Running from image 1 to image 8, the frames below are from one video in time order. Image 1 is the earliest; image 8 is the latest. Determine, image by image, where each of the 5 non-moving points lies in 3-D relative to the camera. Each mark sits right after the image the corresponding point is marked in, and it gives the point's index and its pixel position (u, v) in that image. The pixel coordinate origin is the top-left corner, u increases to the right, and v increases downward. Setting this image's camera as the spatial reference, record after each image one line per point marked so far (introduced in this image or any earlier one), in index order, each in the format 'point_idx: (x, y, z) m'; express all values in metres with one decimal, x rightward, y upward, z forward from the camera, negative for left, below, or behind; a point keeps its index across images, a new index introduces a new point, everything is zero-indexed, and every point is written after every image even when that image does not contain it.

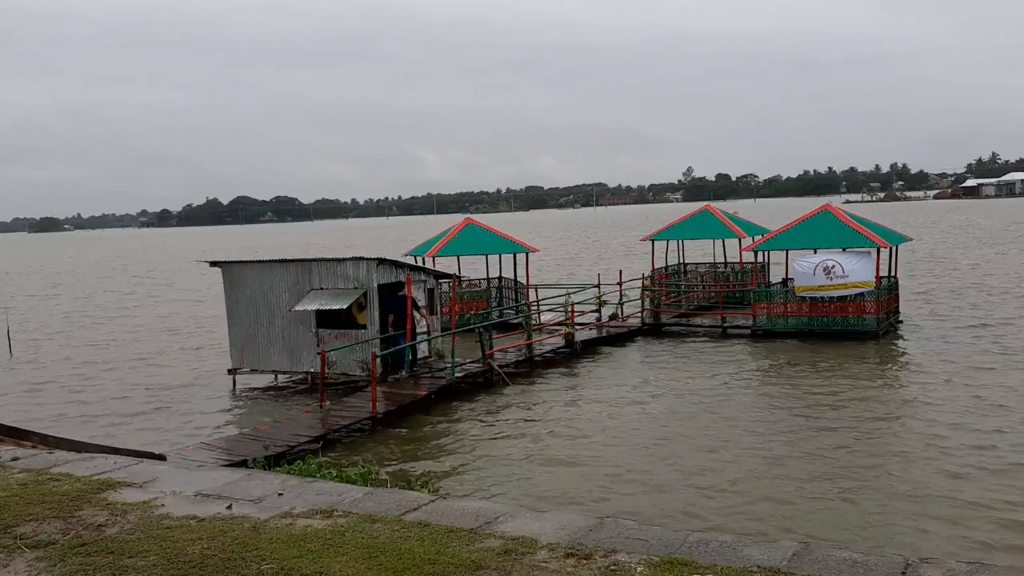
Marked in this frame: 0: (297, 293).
0: (-4.4, -0.1, +18.2) m
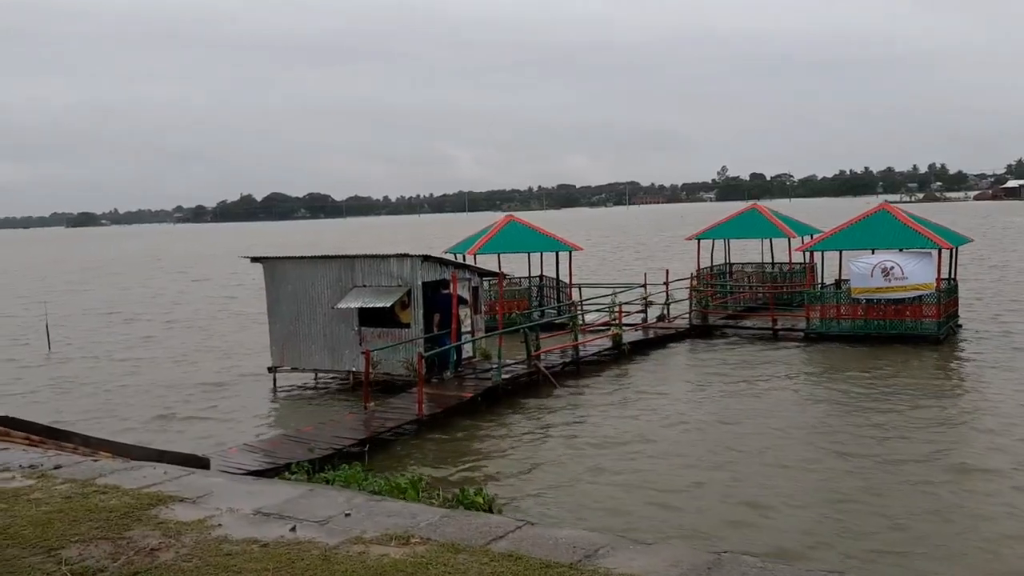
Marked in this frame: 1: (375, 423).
0: (-3.5, 0.0, +17.8) m
1: (-2.2, -2.1, +14.1) m
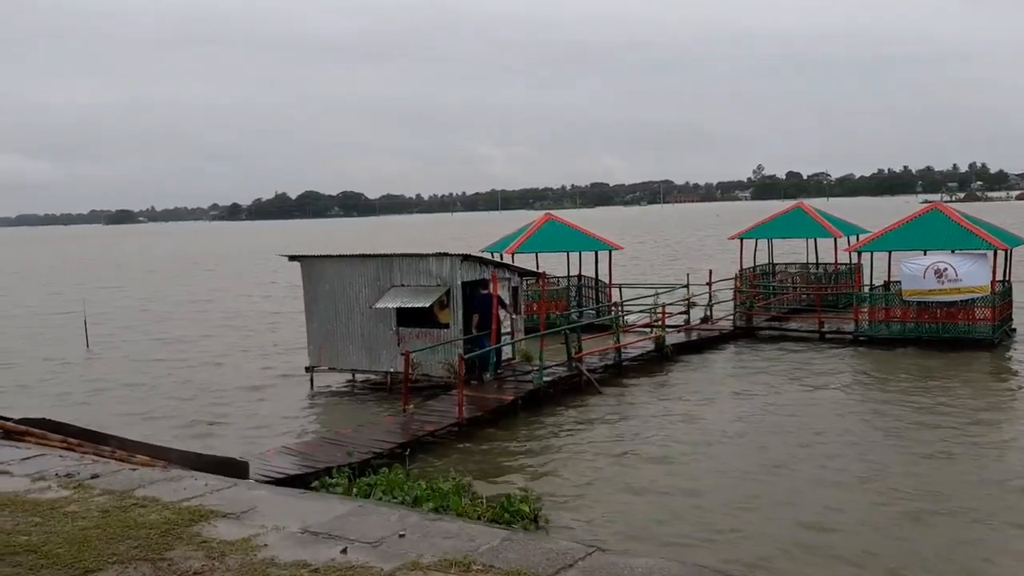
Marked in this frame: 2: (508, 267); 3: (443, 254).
0: (-2.7, 0.0, +17.5) m
1: (-1.5, -2.1, +13.8) m
2: (-0.1, +0.4, +17.4) m
3: (-1.3, +0.7, +16.8) m
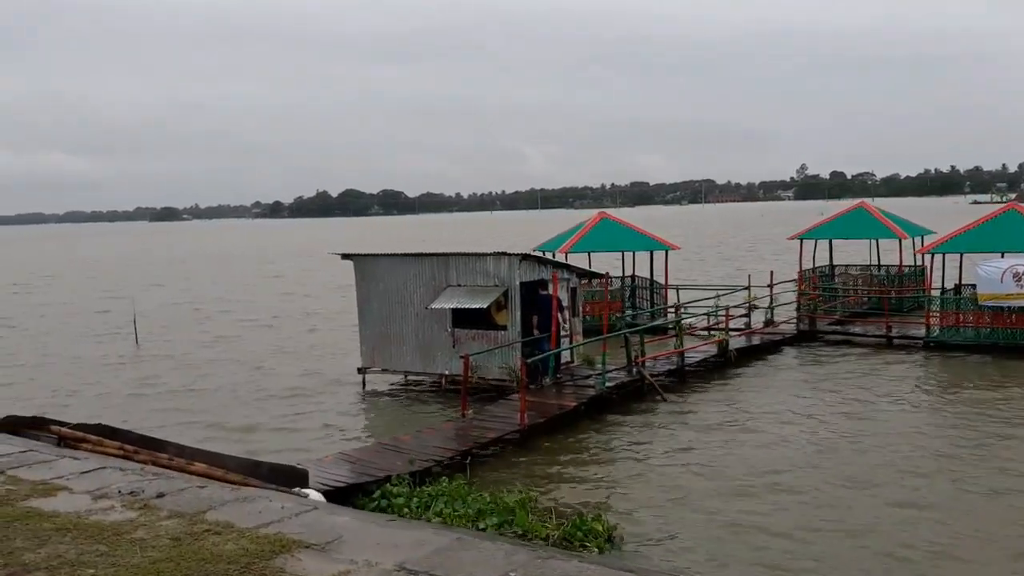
0: (-1.5, 0.0, +17.0) m
1: (-0.6, -2.2, +13.2) m
2: (+1.1, +0.4, +16.8) m
3: (-0.2, +0.6, +16.2) m
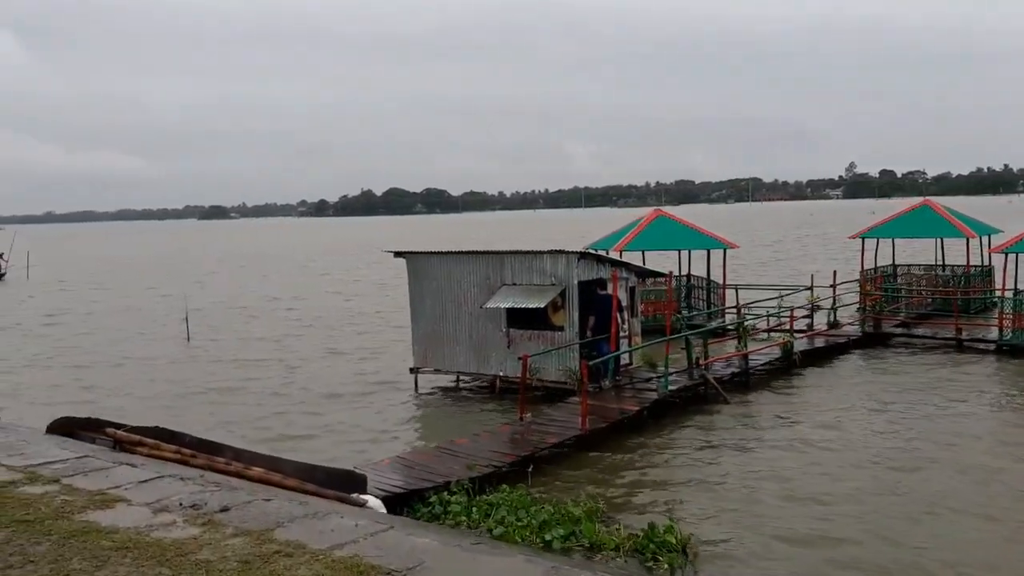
0: (-0.5, 0.0, +16.5) m
1: (+0.3, -2.1, +12.8) m
2: (+2.1, +0.4, +16.3) m
3: (+0.8, +0.7, +15.8) m
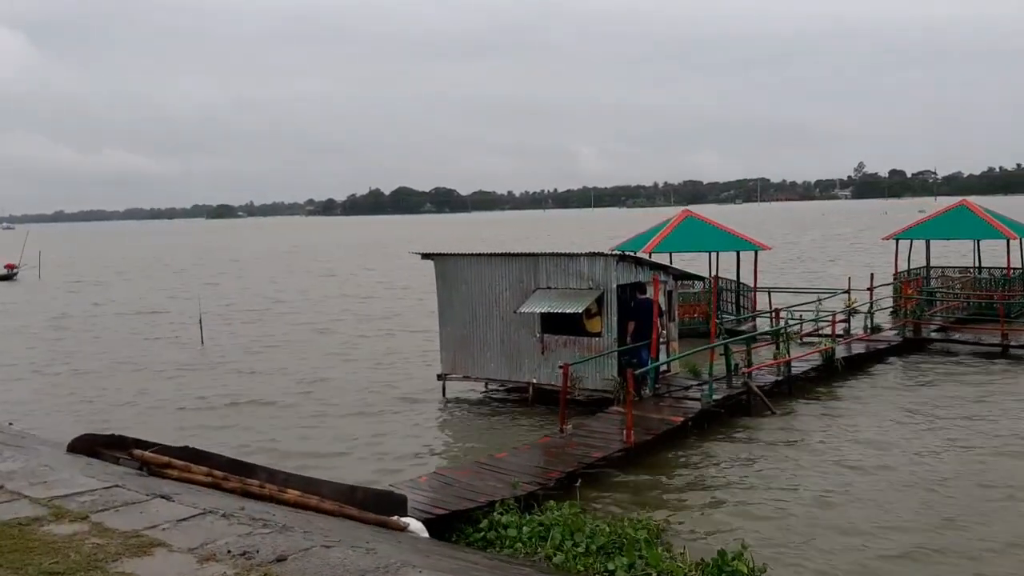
0: (+0.1, -0.1, +15.8) m
1: (+0.9, -2.2, +12.1) m
2: (+2.7, +0.3, +15.5) m
3: (+1.4, +0.6, +15.0) m
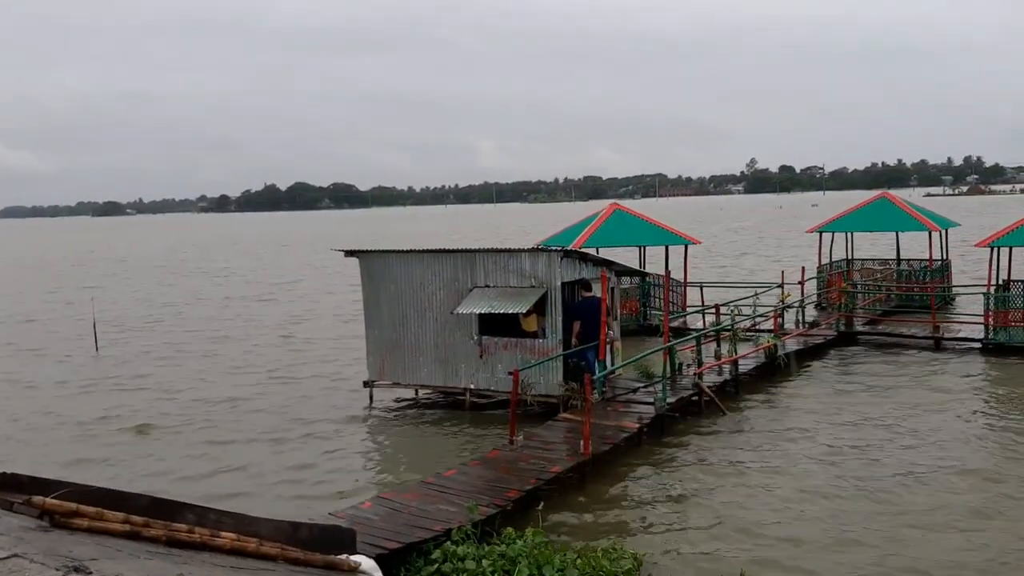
0: (-0.9, -0.1, +14.7) m
1: (+0.2, -2.2, +11.0) m
2: (+1.6, +0.4, +14.7) m
3: (+0.4, +0.6, +14.0) m
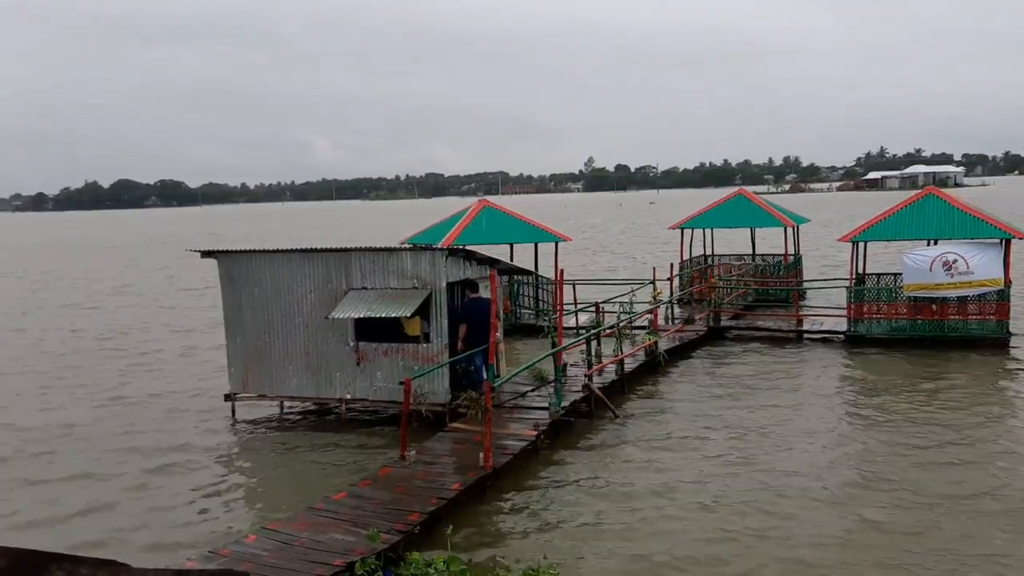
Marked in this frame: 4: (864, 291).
0: (-2.8, -0.1, +13.5) m
1: (-0.9, -2.2, +10.1) m
2: (-0.2, +0.4, +14.0) m
3: (-1.3, +0.6, +13.1) m
4: (+7.8, -0.1, +20.4) m
